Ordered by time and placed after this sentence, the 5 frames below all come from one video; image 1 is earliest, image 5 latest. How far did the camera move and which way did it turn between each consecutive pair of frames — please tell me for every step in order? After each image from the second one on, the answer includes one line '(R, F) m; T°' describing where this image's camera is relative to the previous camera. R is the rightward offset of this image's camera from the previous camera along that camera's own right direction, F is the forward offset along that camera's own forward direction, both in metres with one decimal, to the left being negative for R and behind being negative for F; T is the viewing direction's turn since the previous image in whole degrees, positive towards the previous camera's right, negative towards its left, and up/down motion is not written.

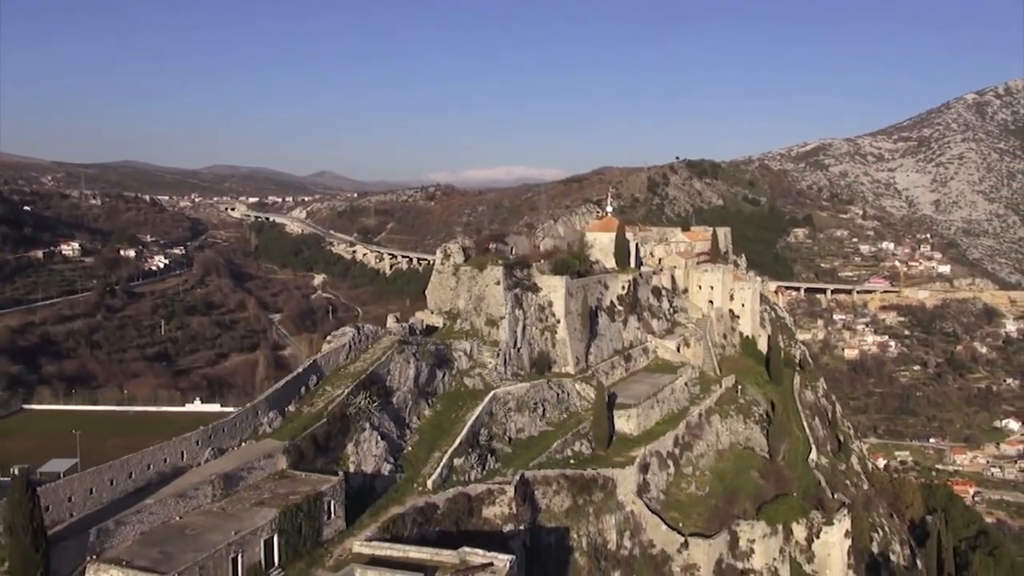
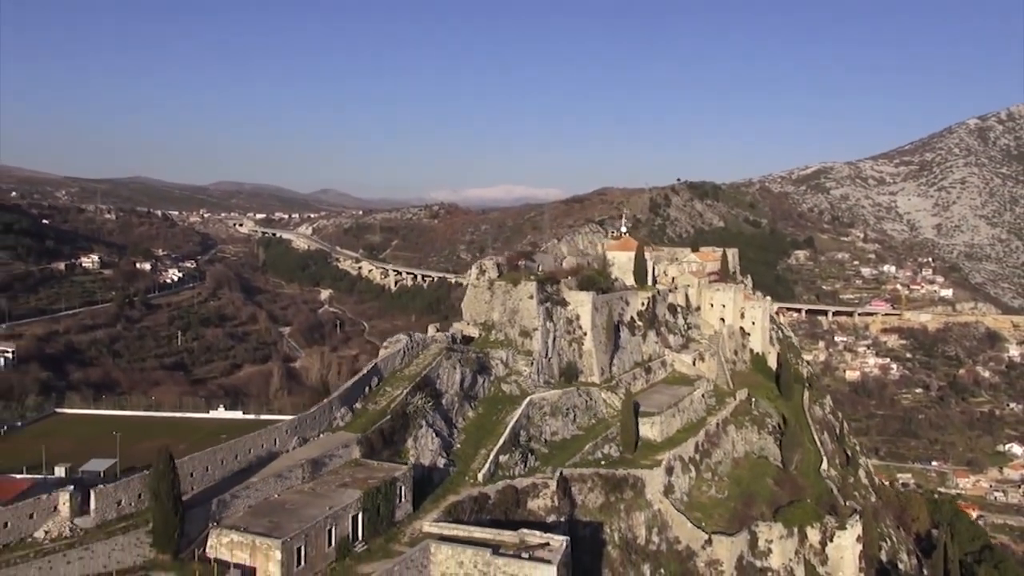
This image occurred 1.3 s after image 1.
(-0.6, -1.2) m; 0°
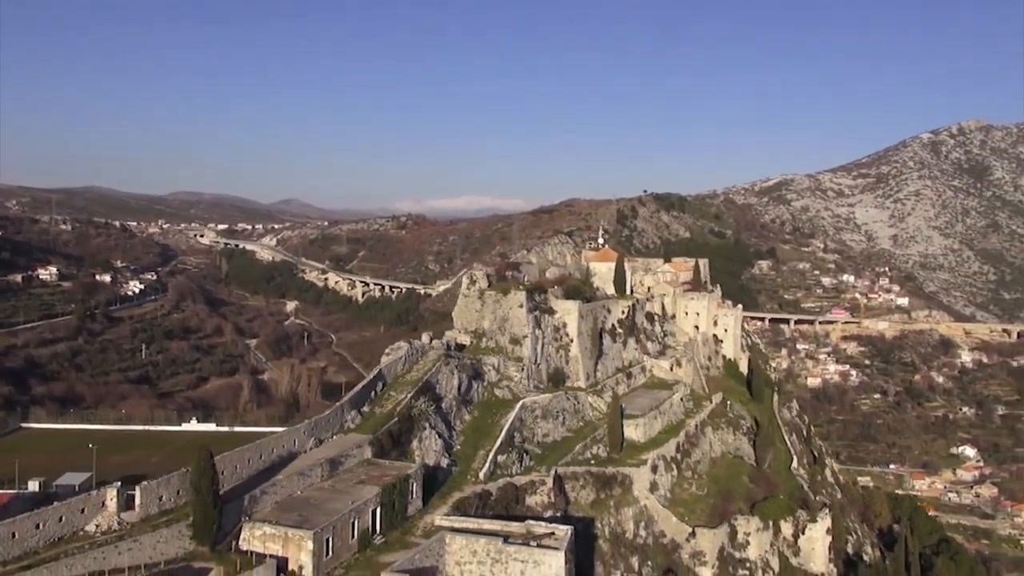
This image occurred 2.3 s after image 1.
(-0.5, -0.7) m; +2°
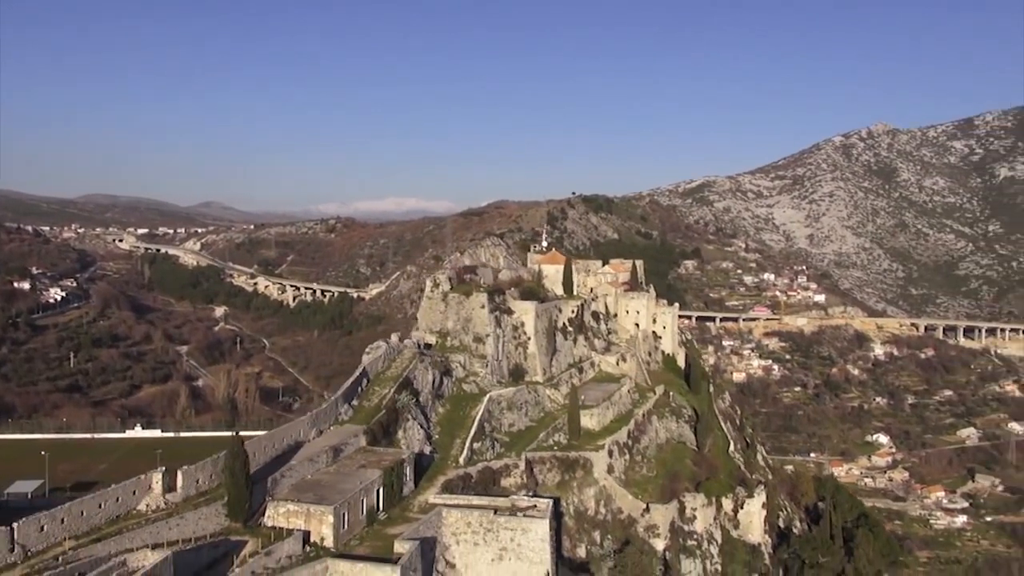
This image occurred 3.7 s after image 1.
(-0.7, -1.3) m; +5°
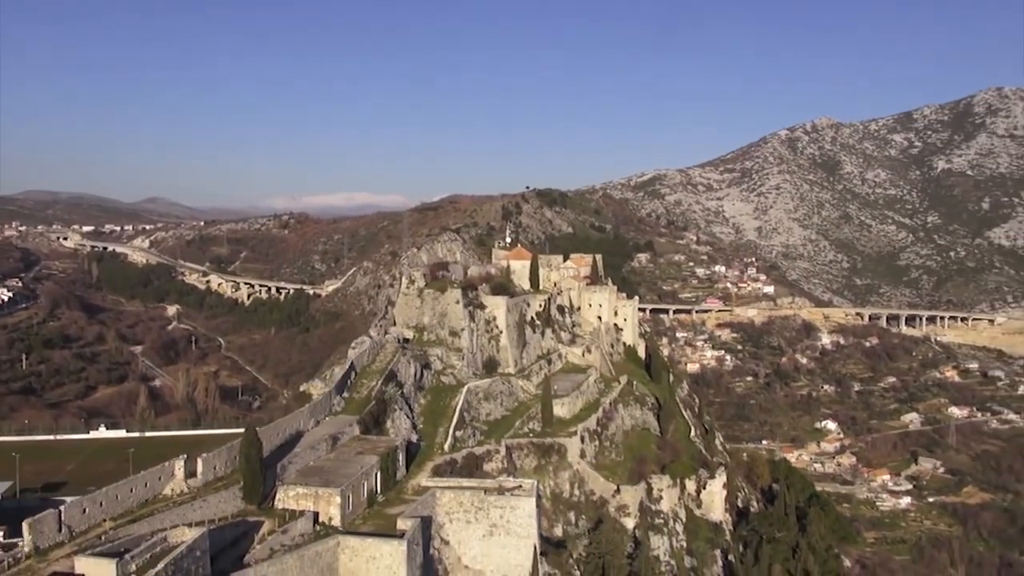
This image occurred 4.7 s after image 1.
(-0.5, -0.9) m; +3°
